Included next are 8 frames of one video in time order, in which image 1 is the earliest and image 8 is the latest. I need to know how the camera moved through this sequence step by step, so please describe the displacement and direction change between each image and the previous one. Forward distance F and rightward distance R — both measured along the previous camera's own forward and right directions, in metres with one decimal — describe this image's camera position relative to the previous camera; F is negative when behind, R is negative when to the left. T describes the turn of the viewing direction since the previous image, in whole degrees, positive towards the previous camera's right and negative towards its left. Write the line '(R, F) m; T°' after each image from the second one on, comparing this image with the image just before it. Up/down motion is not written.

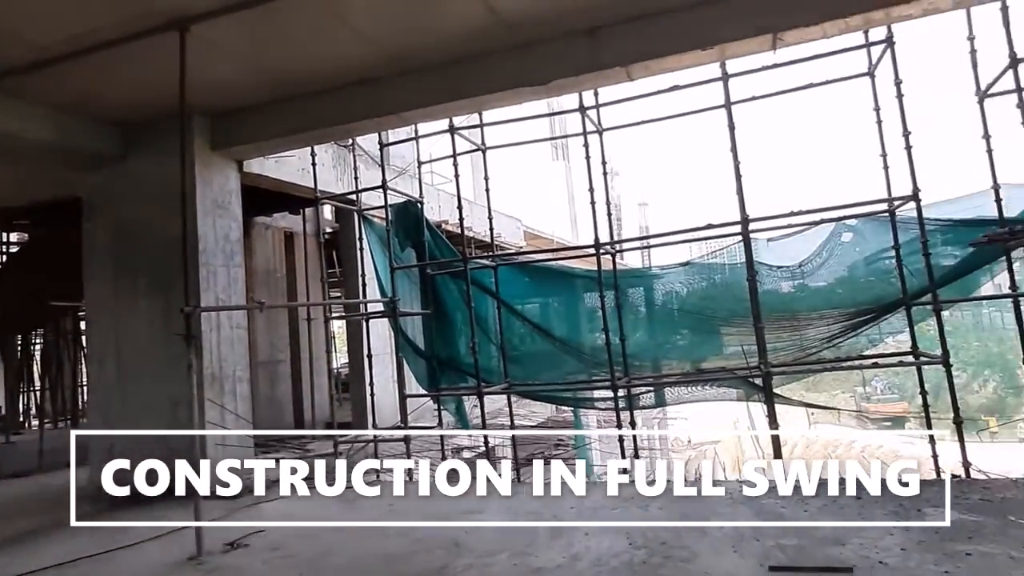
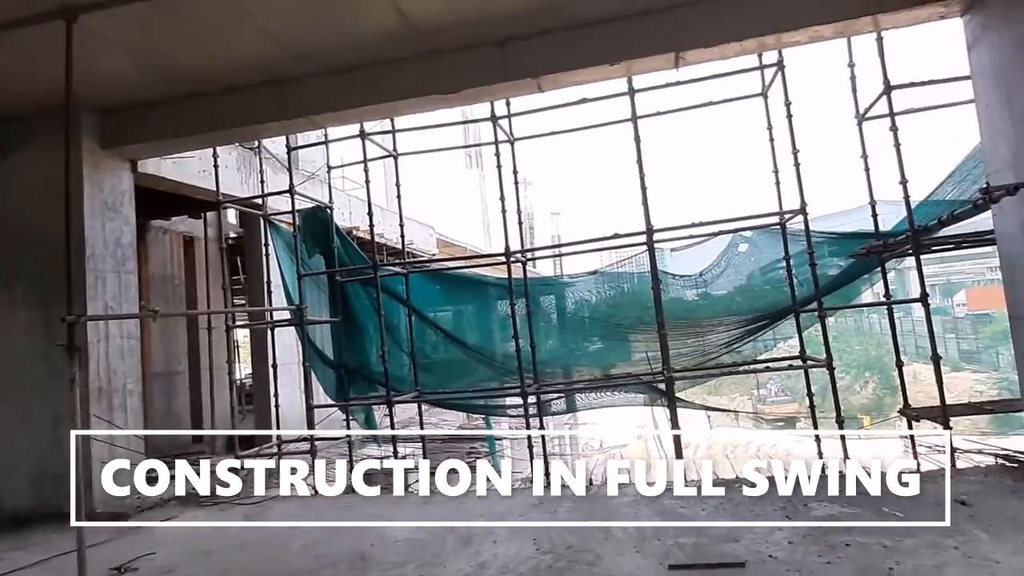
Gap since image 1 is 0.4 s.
(0.0, 0.0) m; +7°
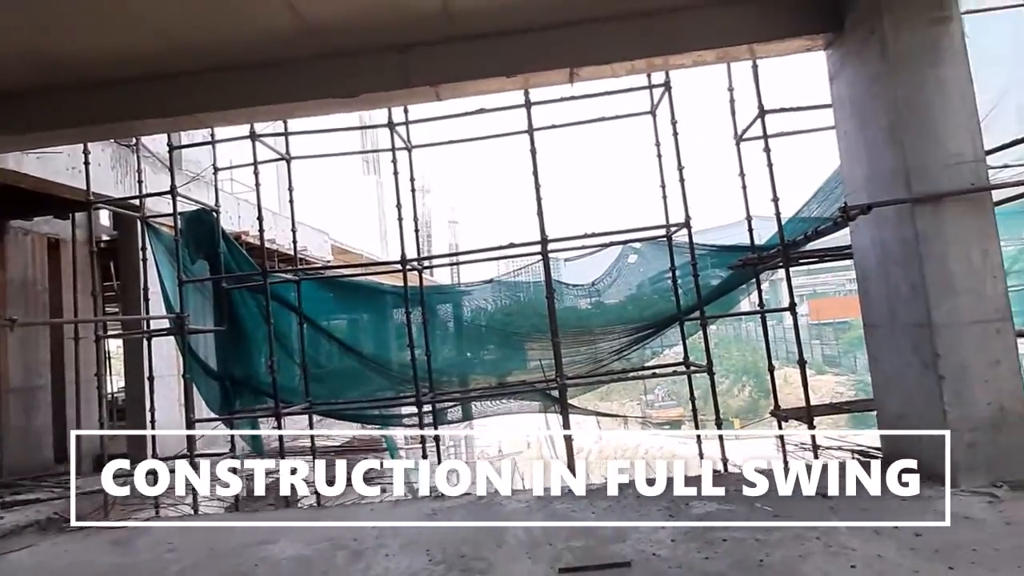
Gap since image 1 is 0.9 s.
(0.0, 0.0) m; +9°
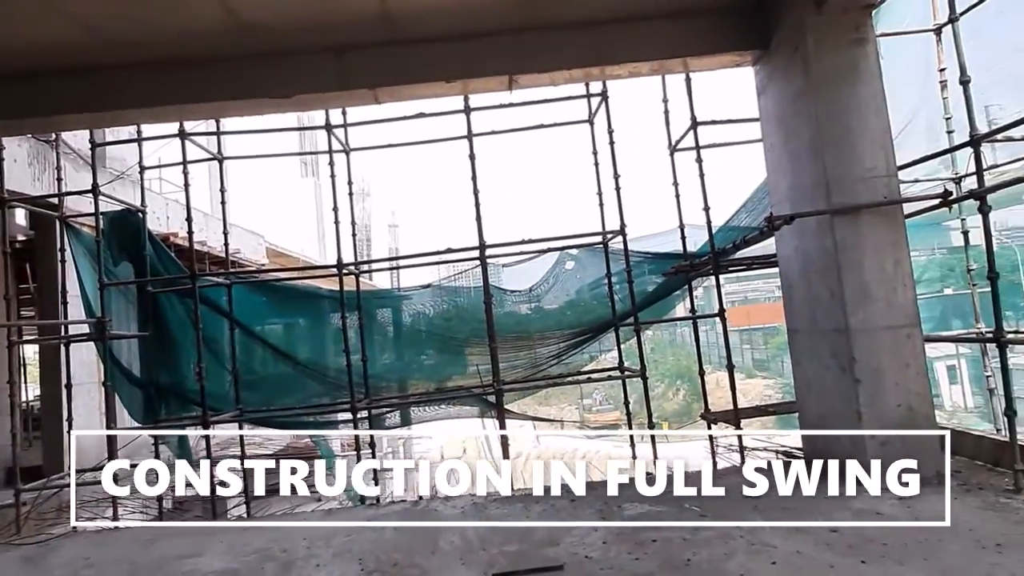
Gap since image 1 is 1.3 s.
(0.0, 0.0) m; +5°
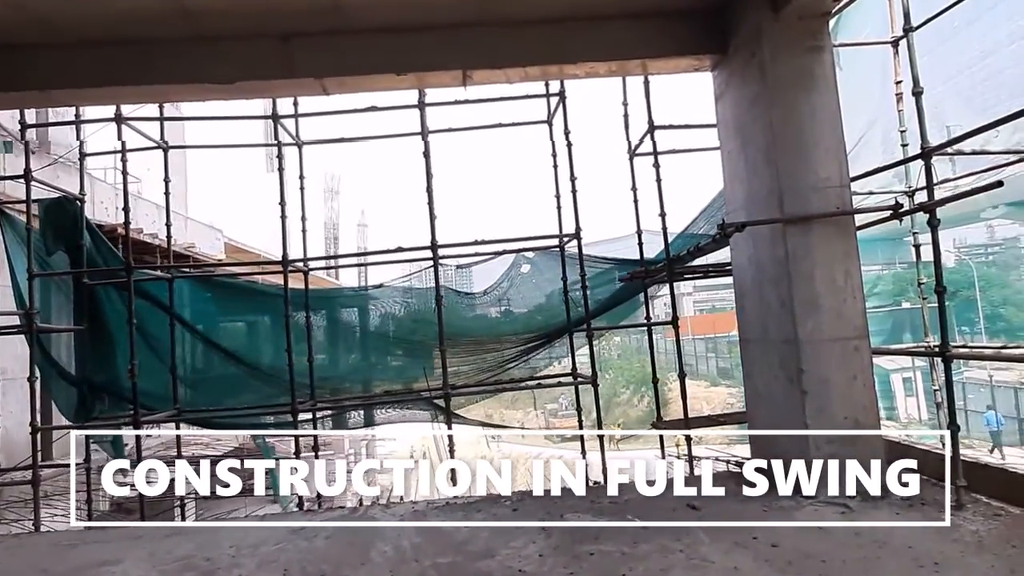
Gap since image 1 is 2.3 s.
(+0.1, +0.1) m; +2°
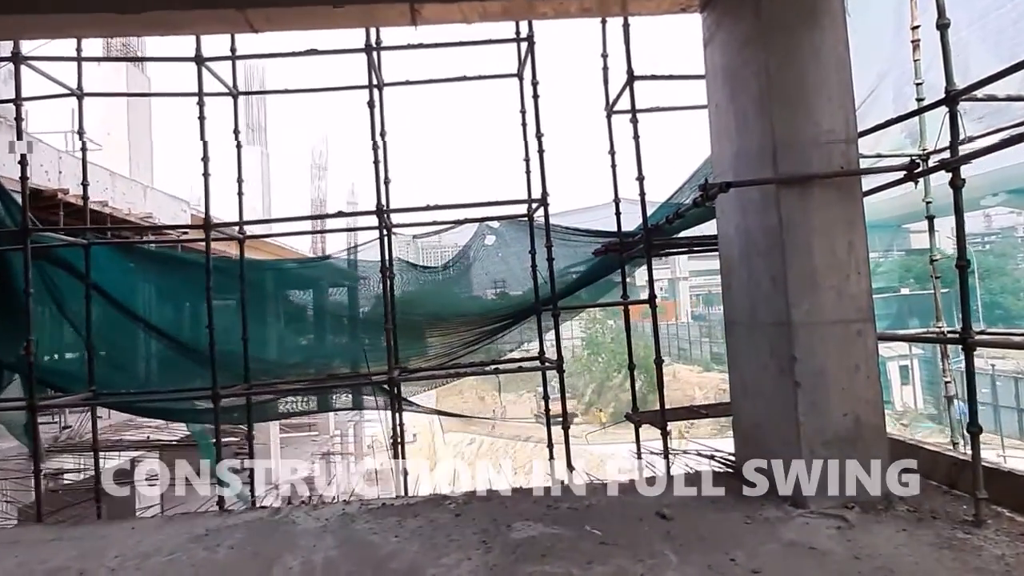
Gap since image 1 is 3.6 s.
(+0.2, +0.5) m; 0°
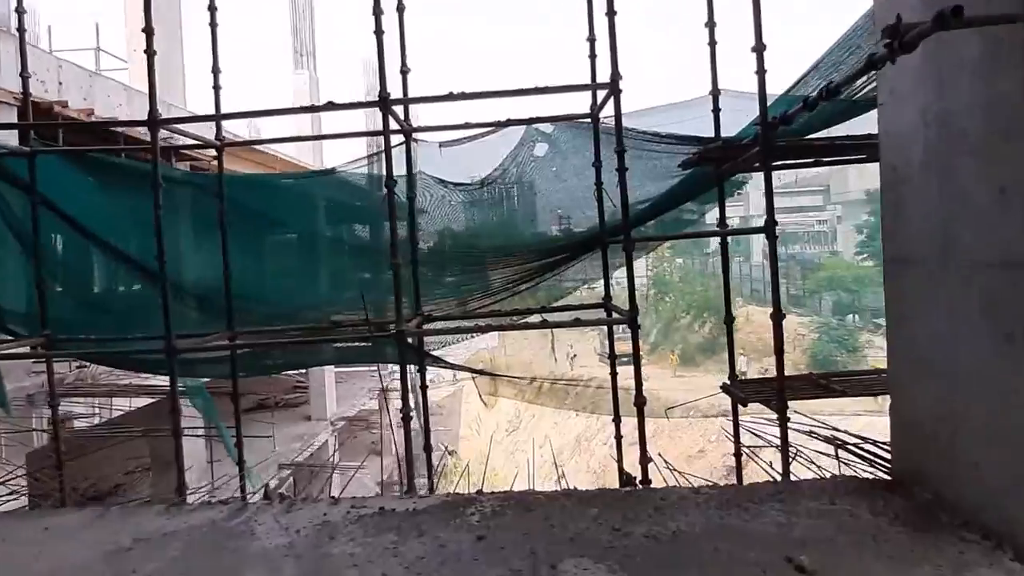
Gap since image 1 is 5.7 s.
(0.0, +1.0) m; -5°
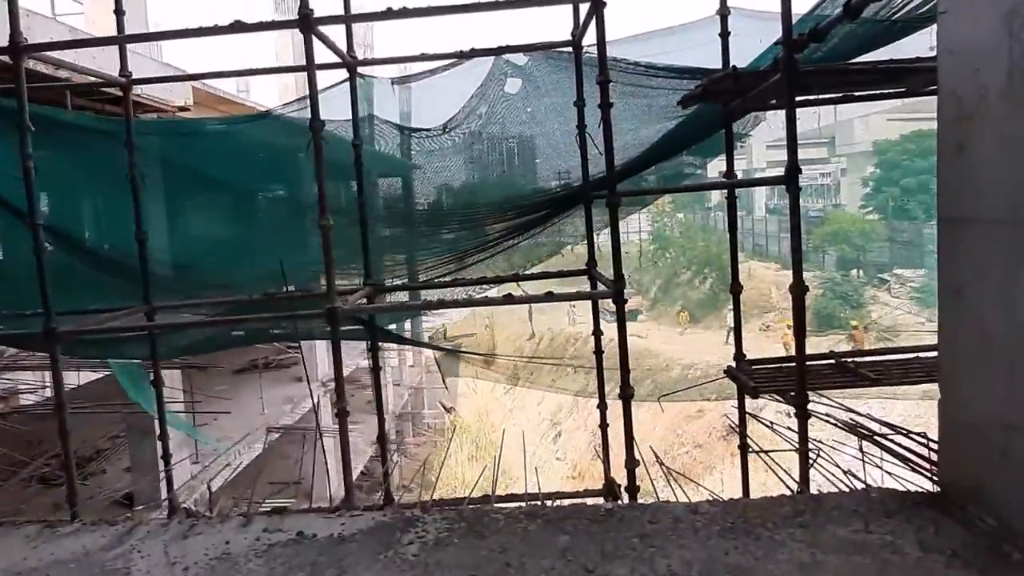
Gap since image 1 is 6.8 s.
(+0.1, +0.5) m; 0°
